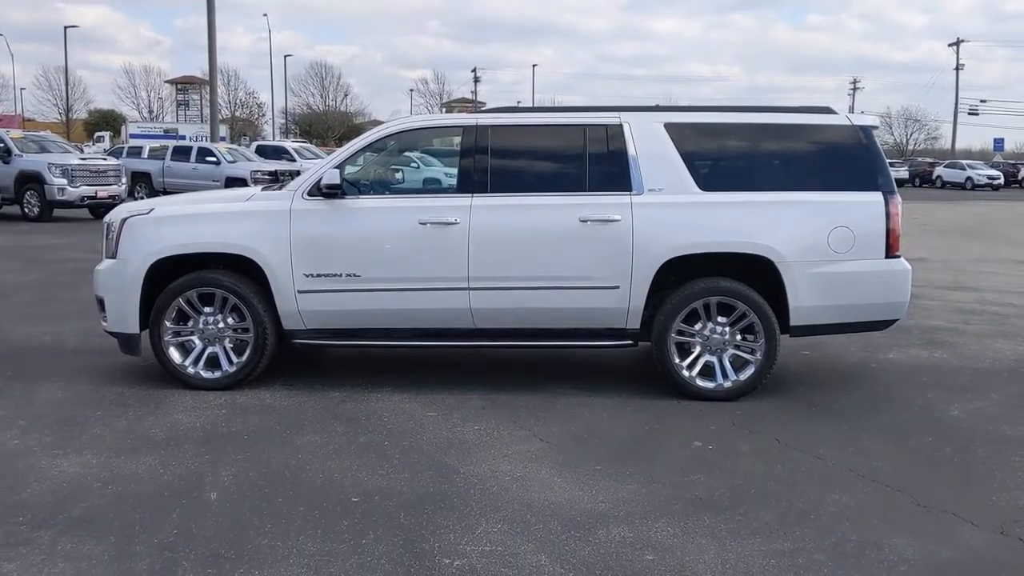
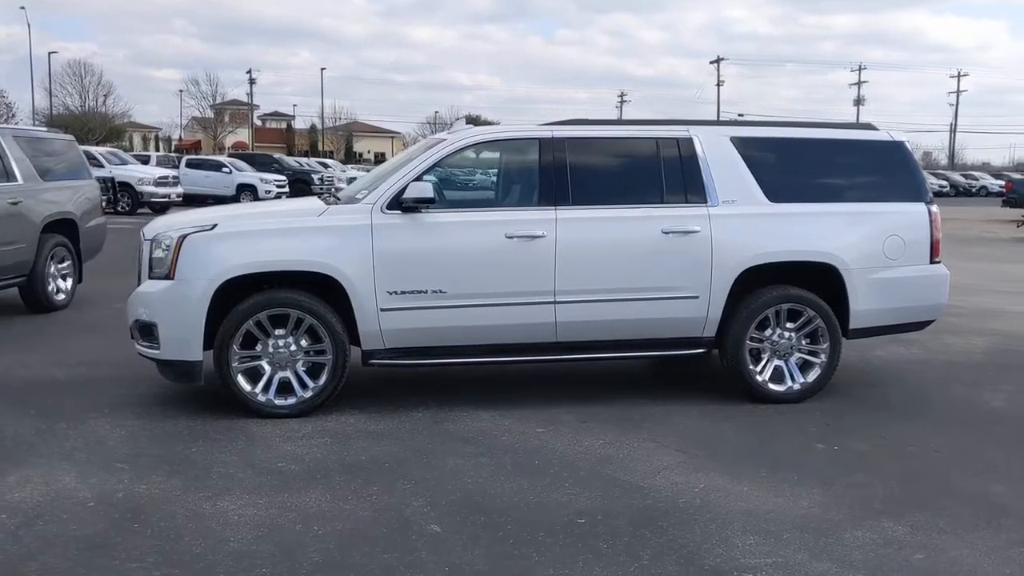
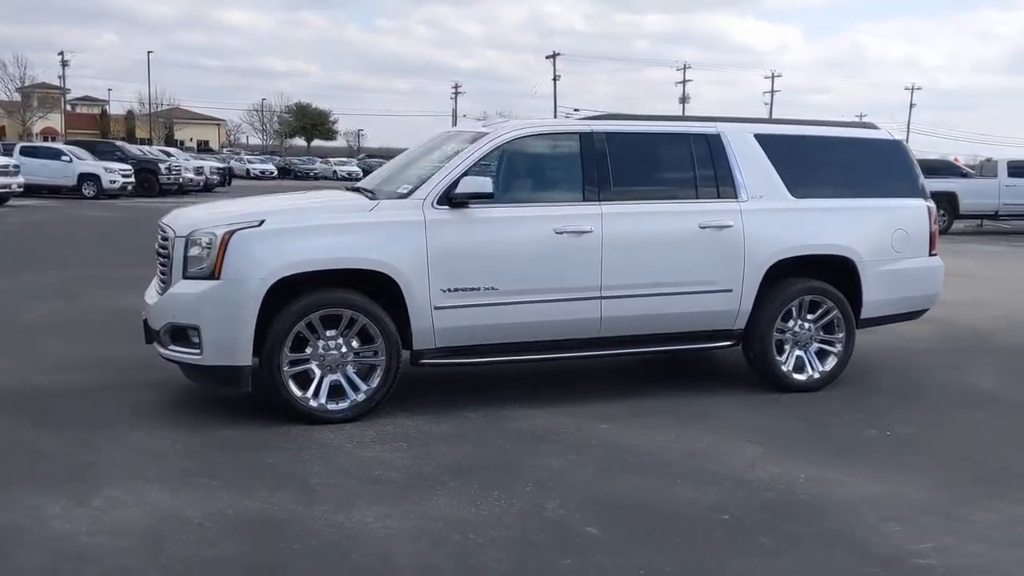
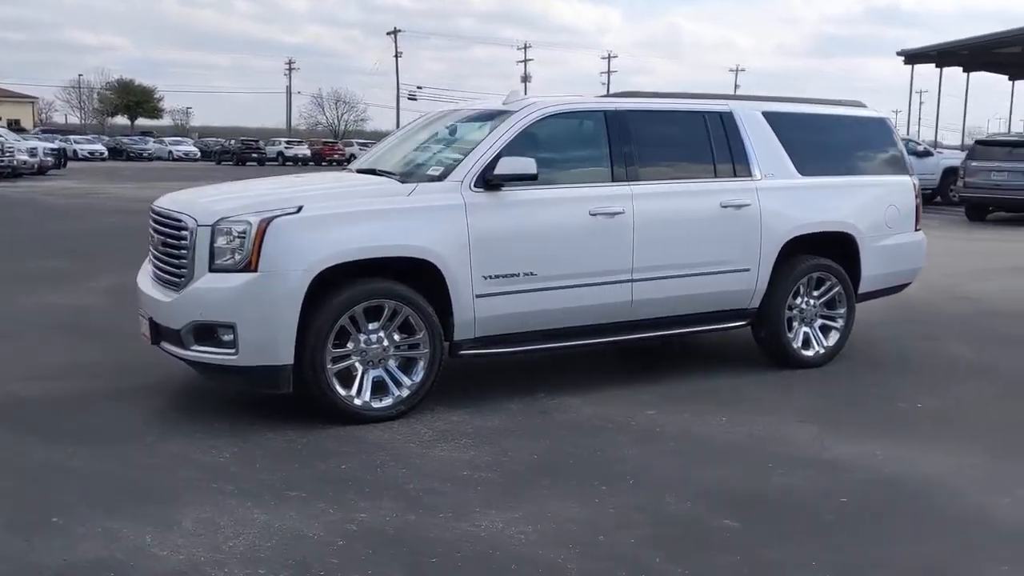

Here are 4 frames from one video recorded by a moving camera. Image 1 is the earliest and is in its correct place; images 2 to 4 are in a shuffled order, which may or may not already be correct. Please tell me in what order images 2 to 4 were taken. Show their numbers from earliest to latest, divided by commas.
2, 3, 4
